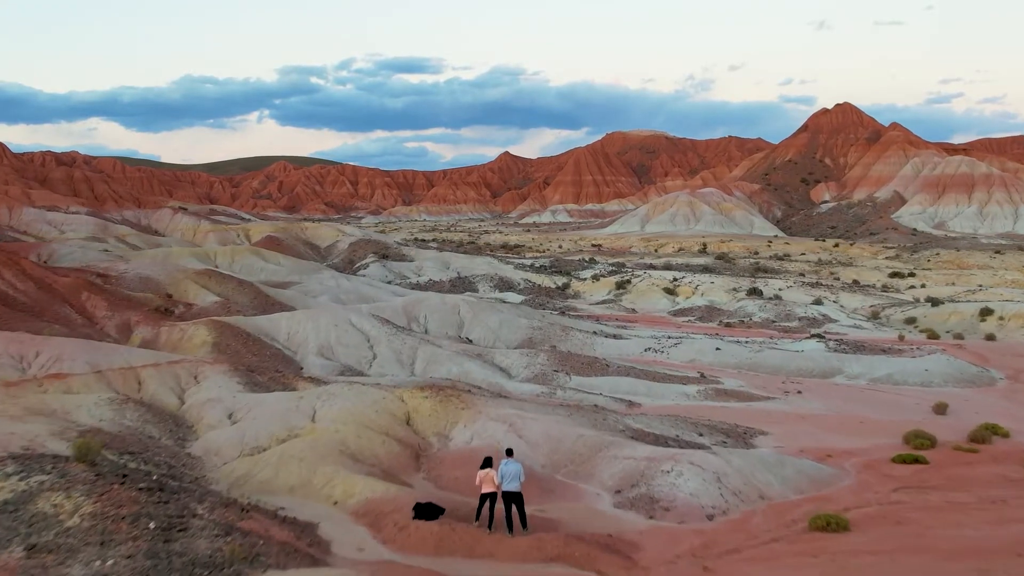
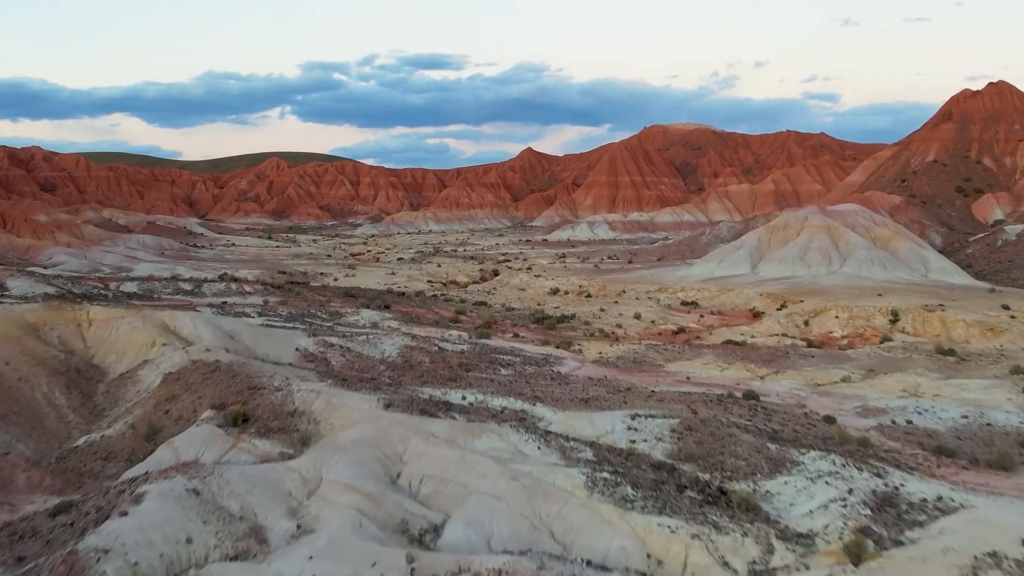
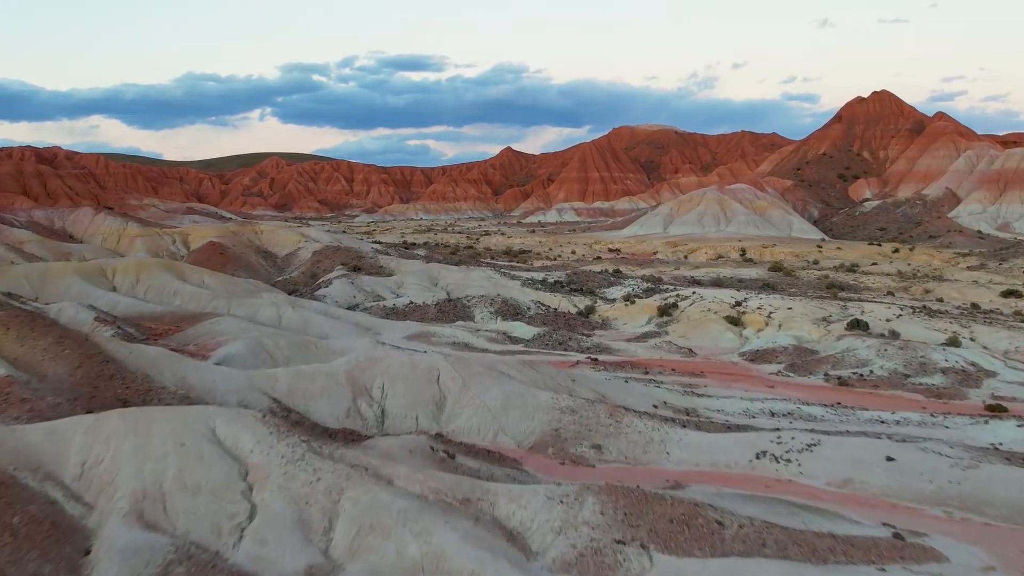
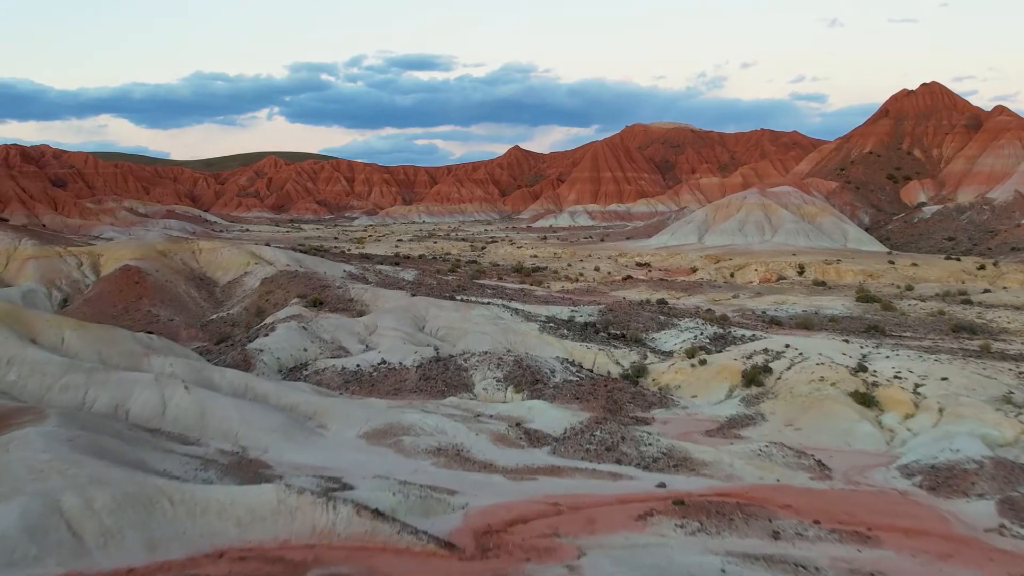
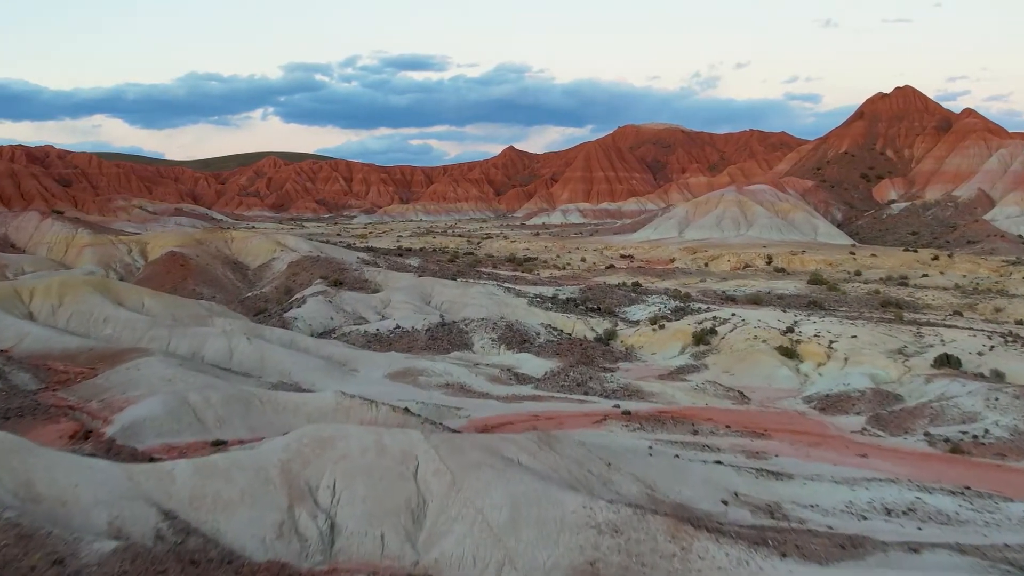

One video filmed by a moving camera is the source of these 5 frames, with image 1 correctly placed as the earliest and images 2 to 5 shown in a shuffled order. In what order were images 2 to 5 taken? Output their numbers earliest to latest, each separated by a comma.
3, 5, 4, 2
